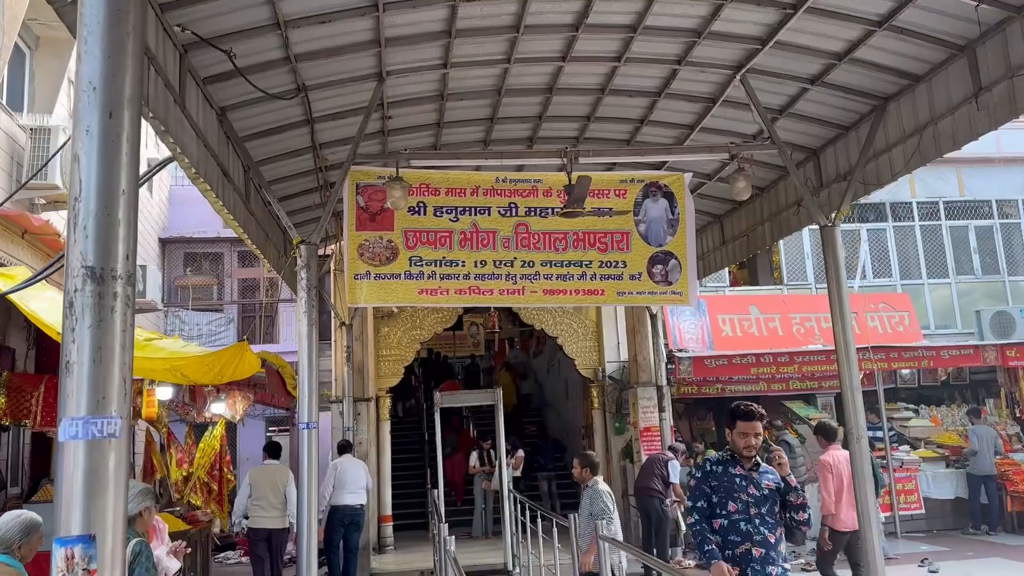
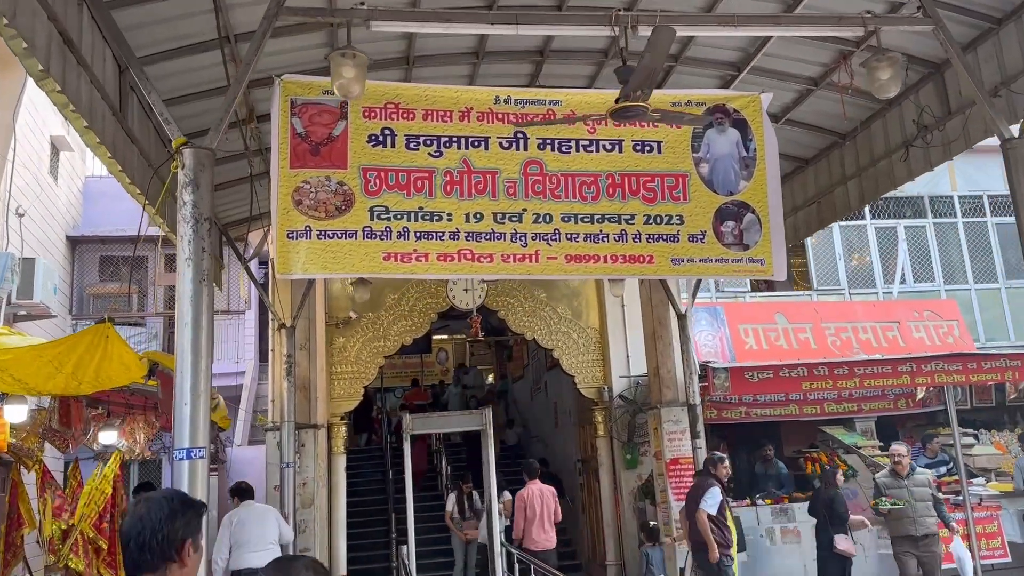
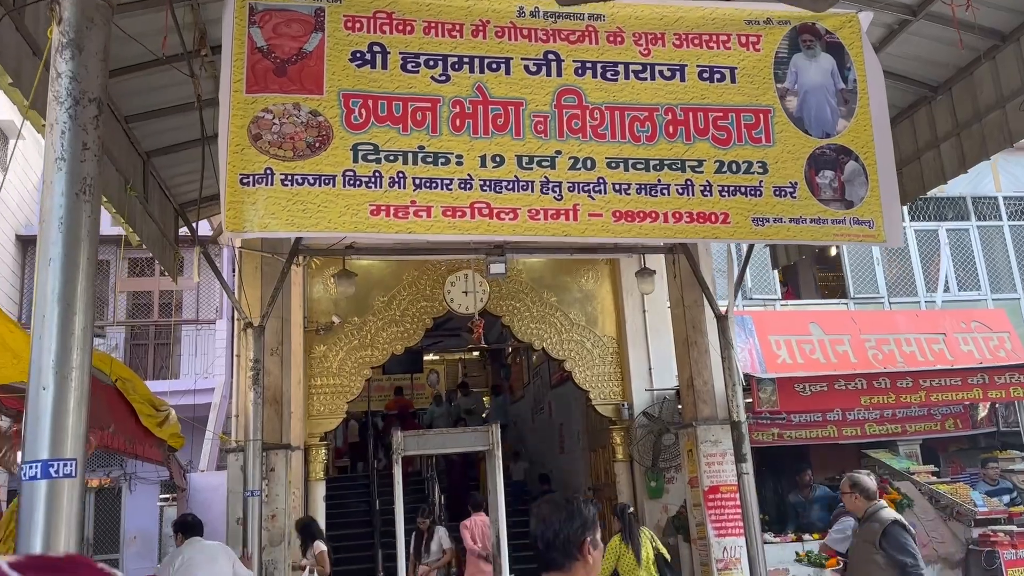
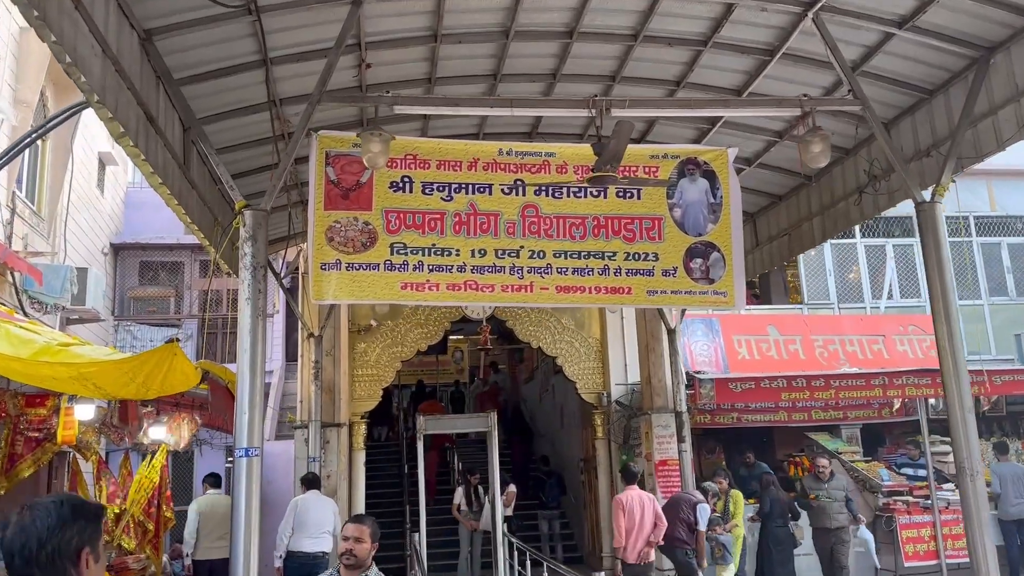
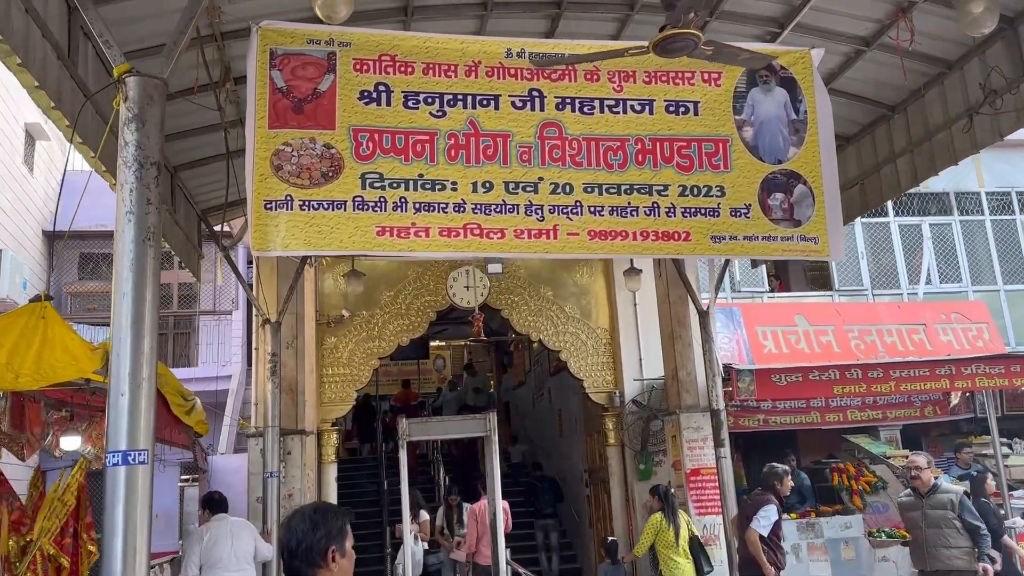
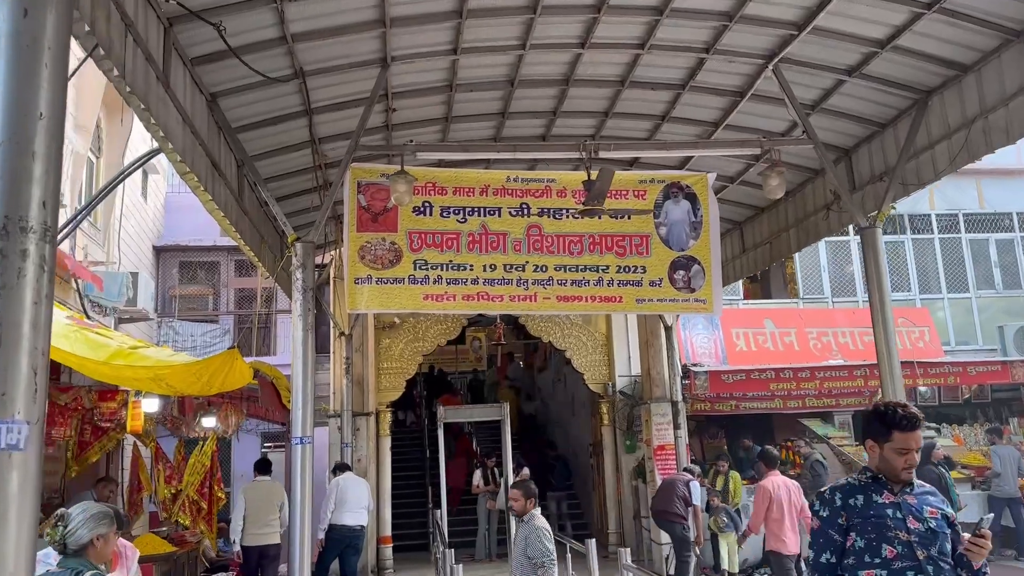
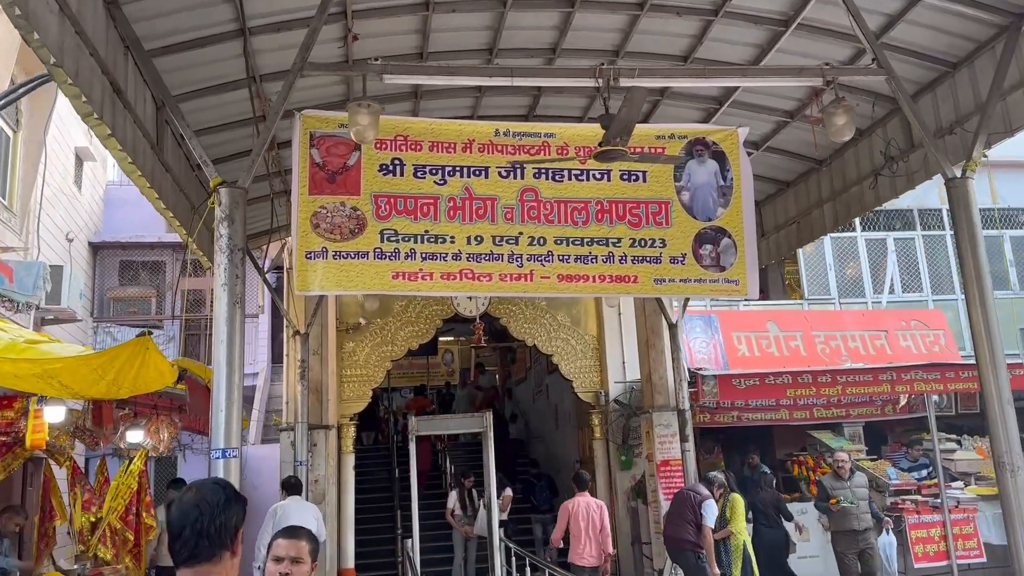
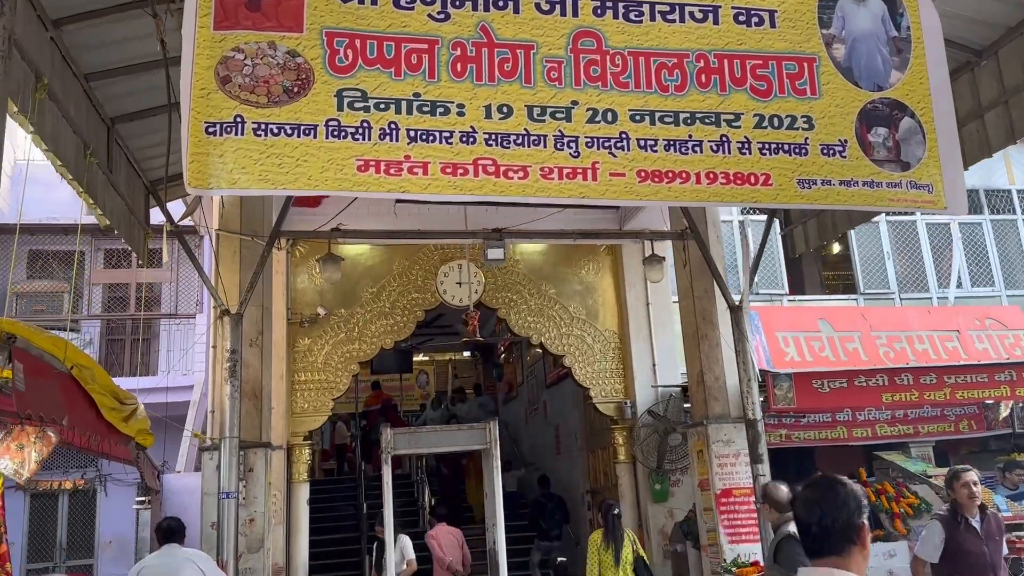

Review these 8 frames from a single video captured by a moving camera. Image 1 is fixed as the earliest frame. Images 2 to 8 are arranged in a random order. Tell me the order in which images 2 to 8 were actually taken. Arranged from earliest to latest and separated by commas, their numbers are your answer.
6, 4, 7, 2, 5, 3, 8
